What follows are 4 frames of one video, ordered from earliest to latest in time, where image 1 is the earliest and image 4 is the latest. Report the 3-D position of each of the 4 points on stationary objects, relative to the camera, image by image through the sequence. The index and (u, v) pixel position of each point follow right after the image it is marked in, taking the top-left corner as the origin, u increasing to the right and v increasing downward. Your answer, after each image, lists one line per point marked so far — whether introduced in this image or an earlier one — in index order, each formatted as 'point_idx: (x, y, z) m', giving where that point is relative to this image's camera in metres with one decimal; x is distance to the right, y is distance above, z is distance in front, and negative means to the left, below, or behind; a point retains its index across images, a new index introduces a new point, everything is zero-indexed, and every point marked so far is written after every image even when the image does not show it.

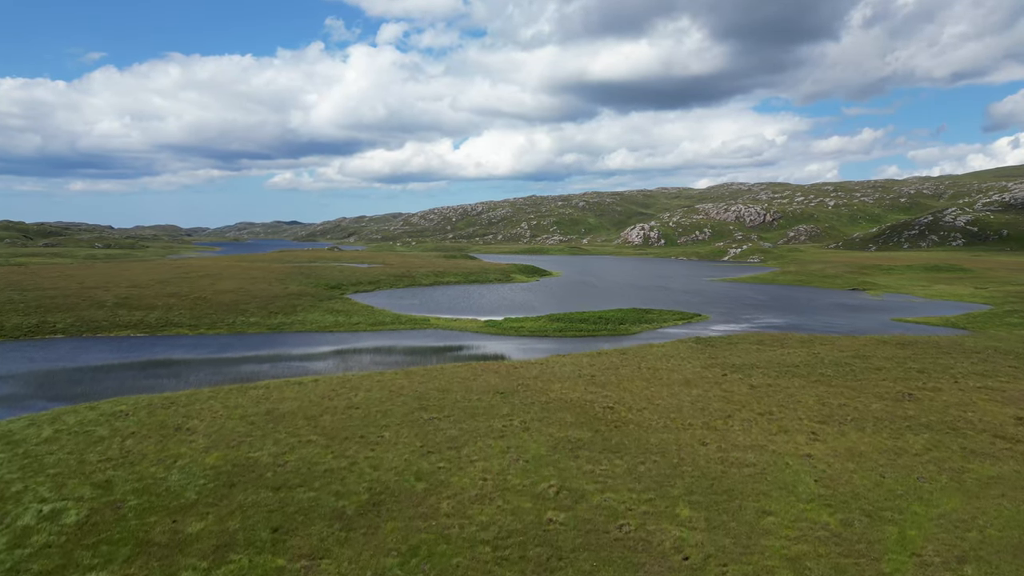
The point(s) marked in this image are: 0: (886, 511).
0: (+18.6, -11.1, +16.5) m
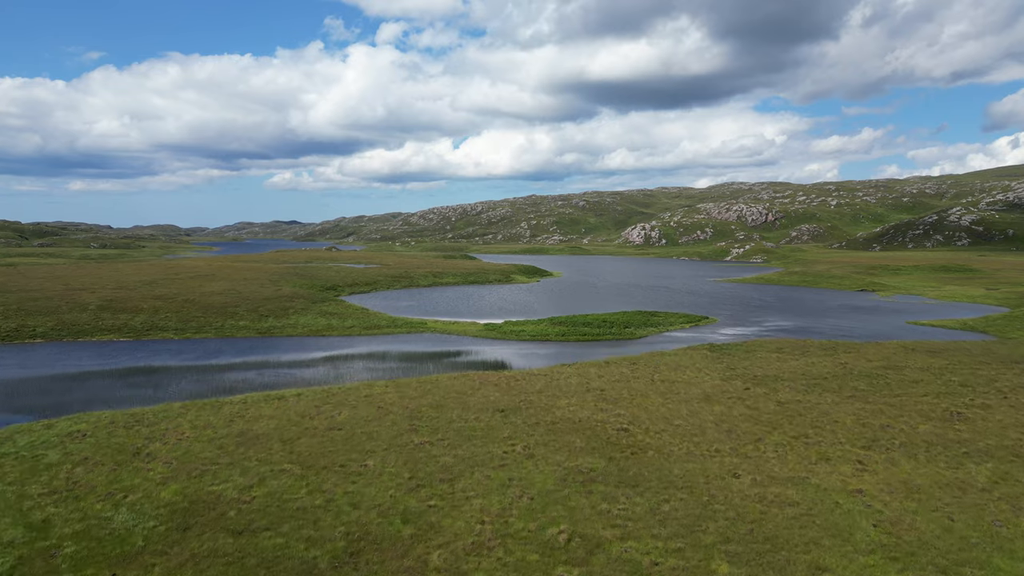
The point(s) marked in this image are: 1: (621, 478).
0: (+18.7, -11.5, +13.7) m
1: (+6.0, -10.4, +18.2) m
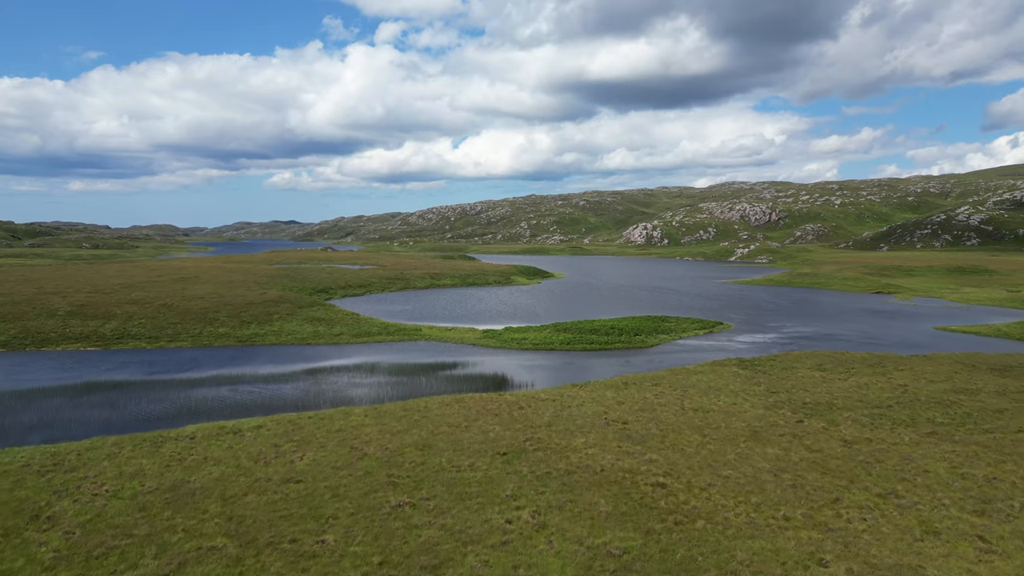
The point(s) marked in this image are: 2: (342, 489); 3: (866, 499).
0: (+19.0, -12.3, +8.9) m
1: (+6.2, -11.2, +13.4) m
2: (-9.2, -10.7, +17.7) m
3: (+17.6, -10.4, +16.4) m
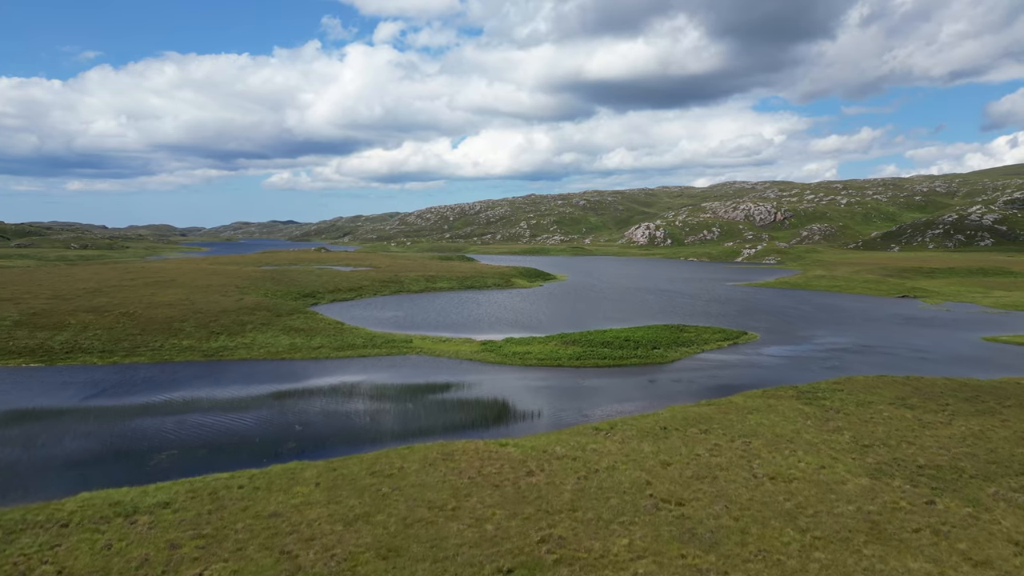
0: (+19.4, -13.4, +2.1) m
1: (+6.6, -12.4, +6.6) m
2: (-8.8, -11.9, +10.8) m
3: (+17.9, -11.6, +9.6) m
